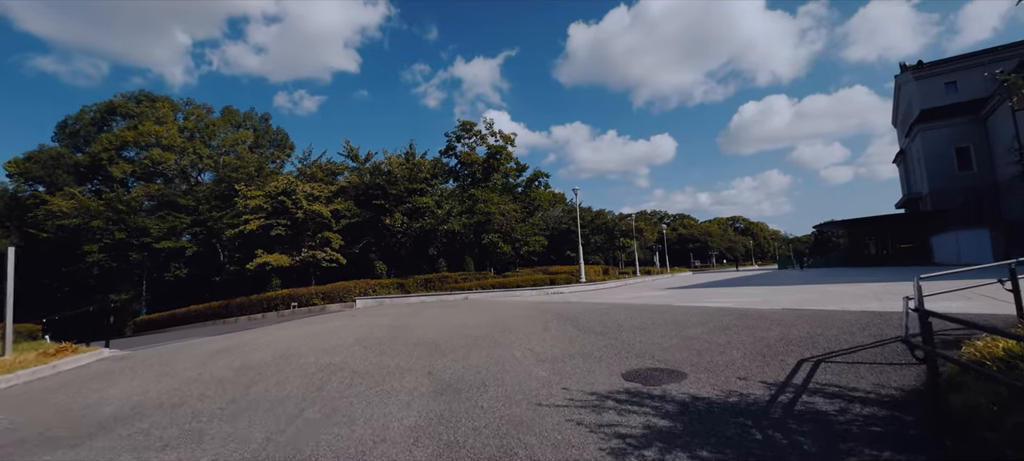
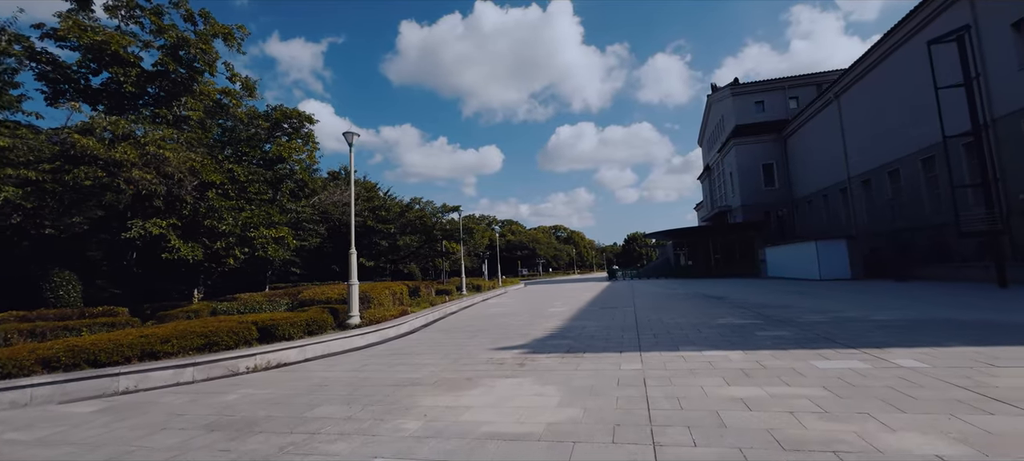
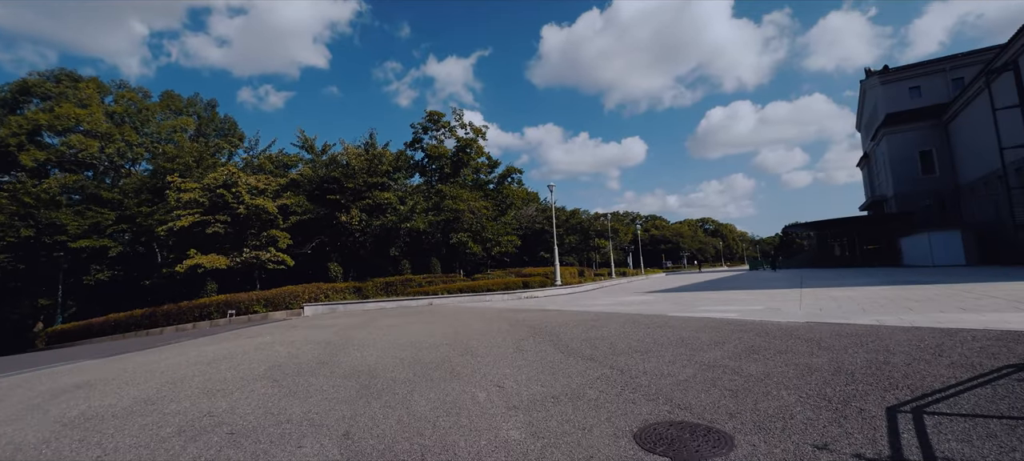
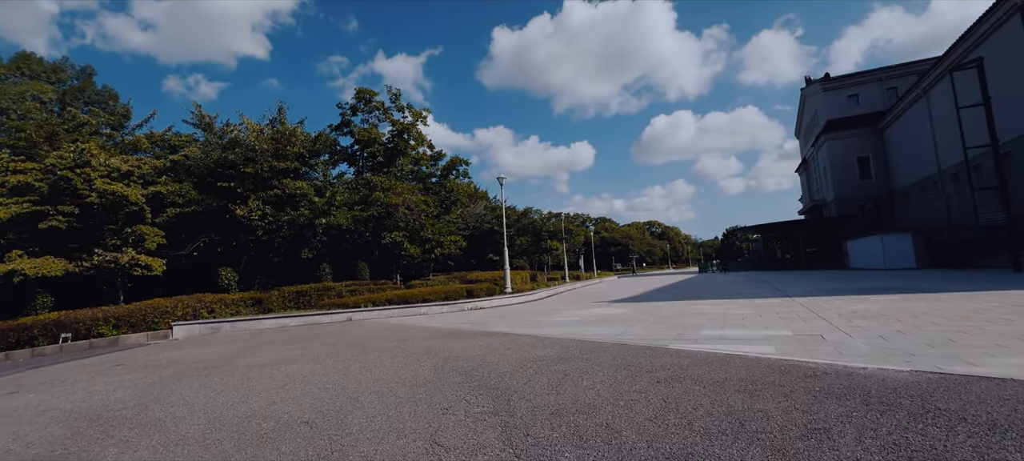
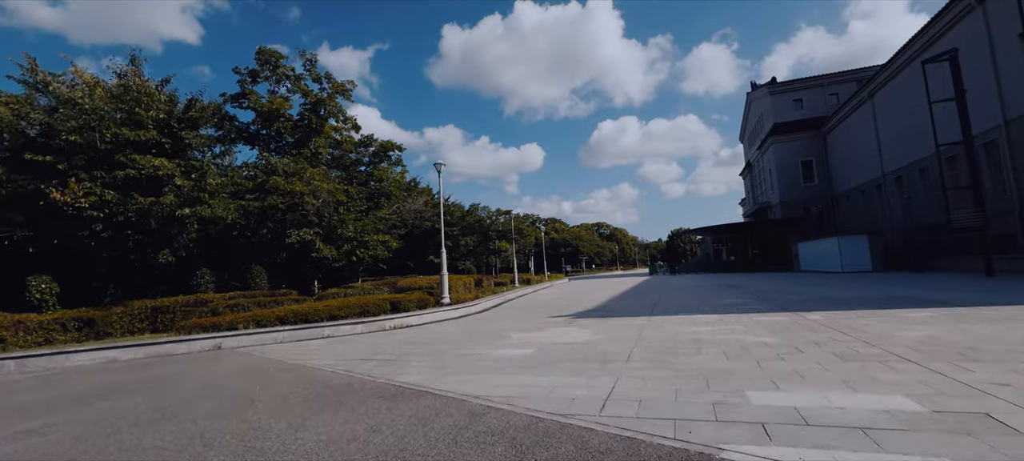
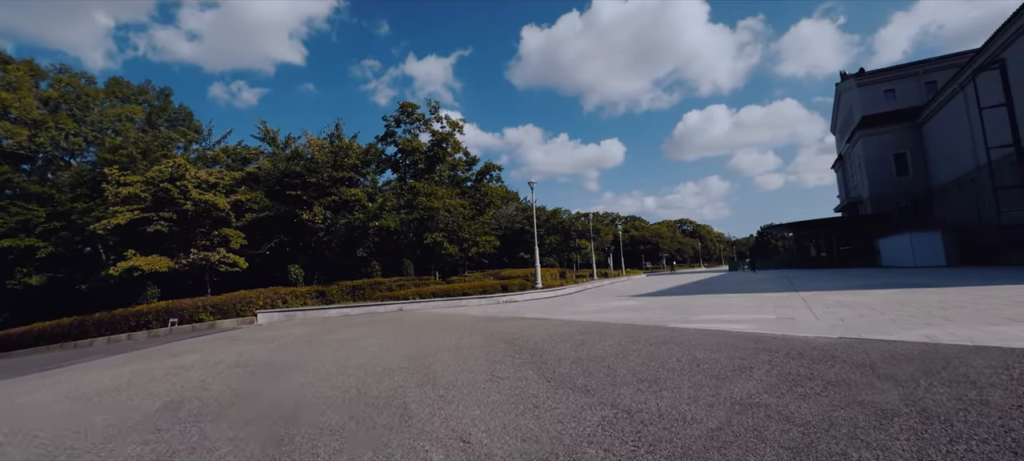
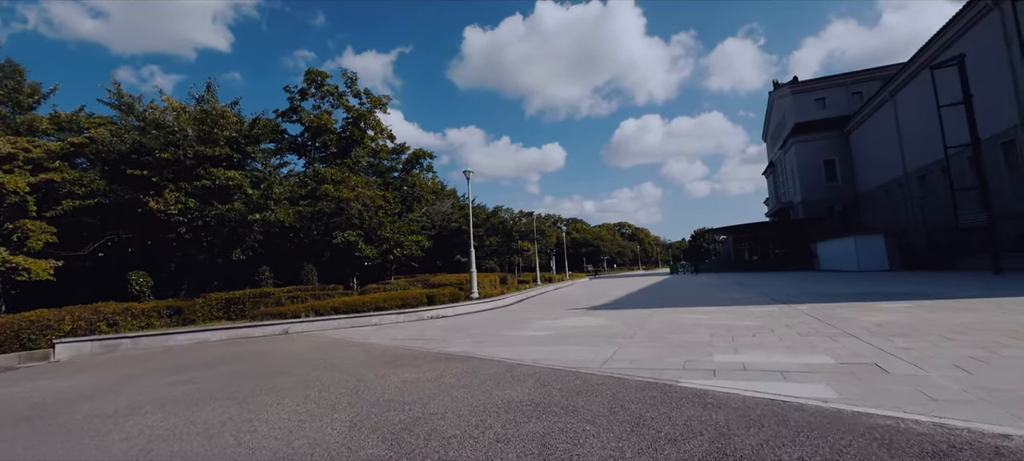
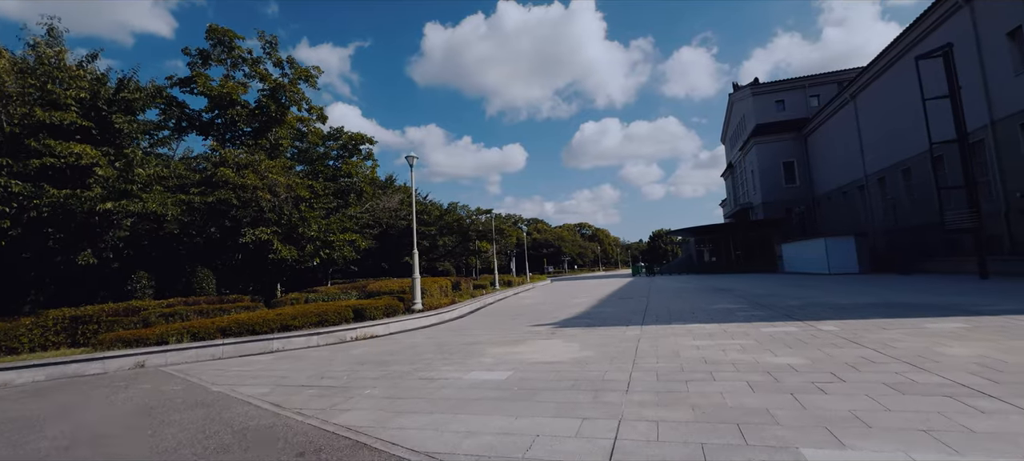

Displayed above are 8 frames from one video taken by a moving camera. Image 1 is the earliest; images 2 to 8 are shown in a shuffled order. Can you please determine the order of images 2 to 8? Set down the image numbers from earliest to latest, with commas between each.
3, 6, 4, 7, 5, 8, 2
